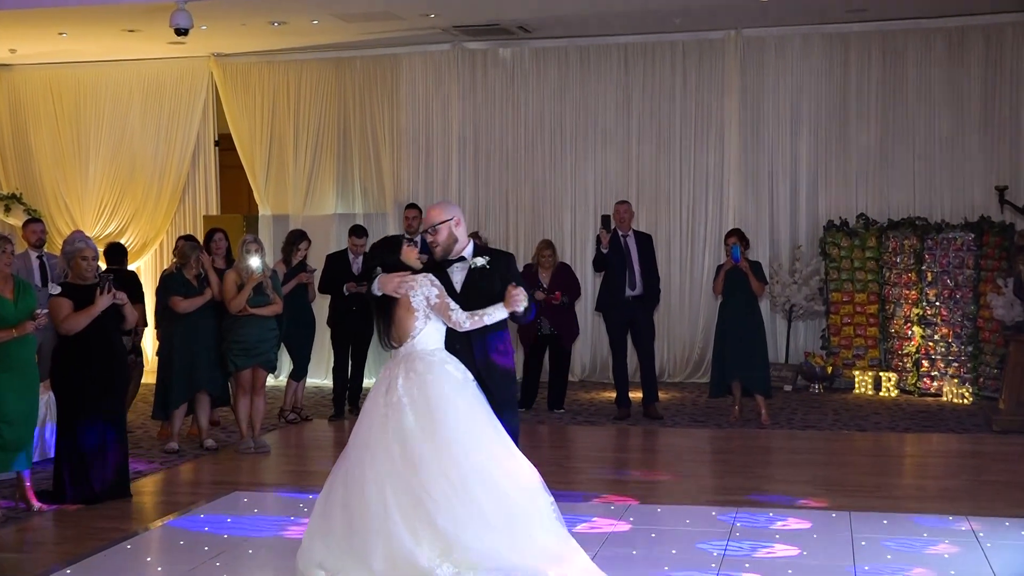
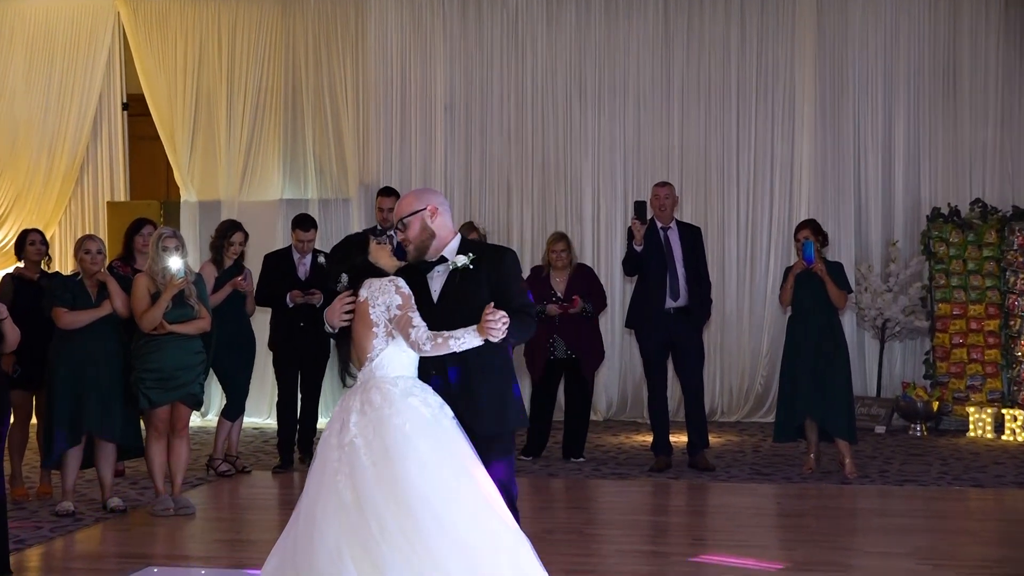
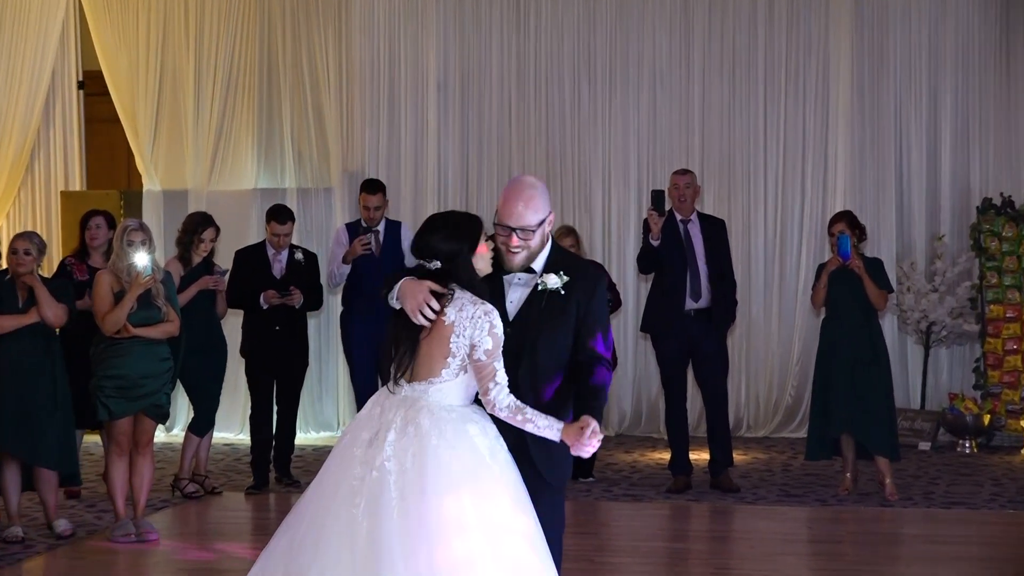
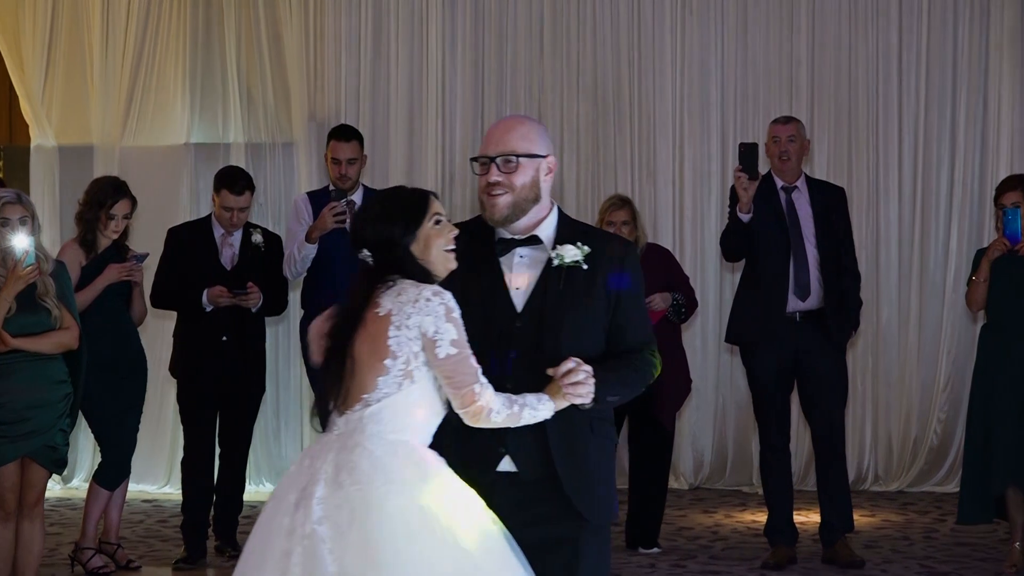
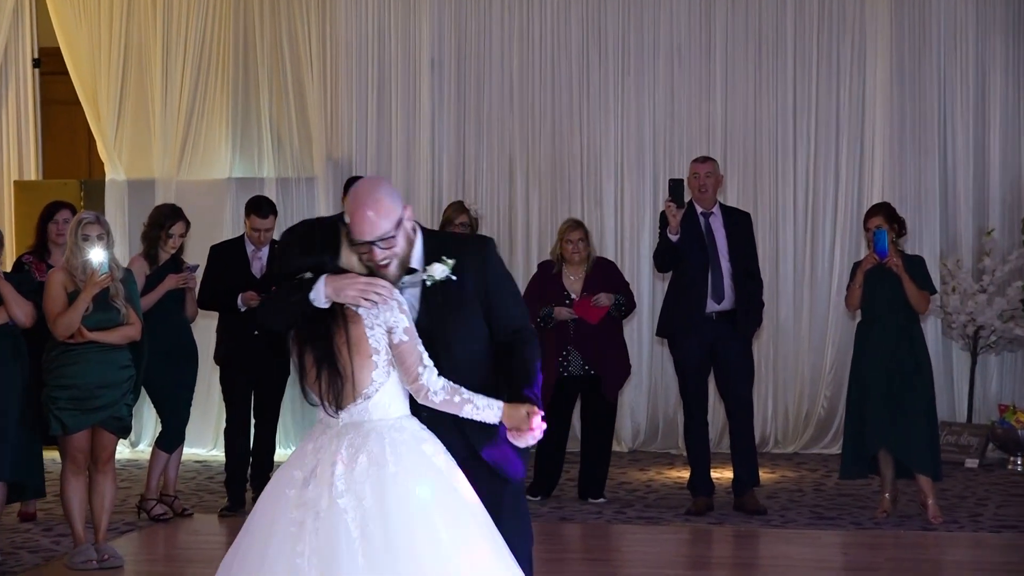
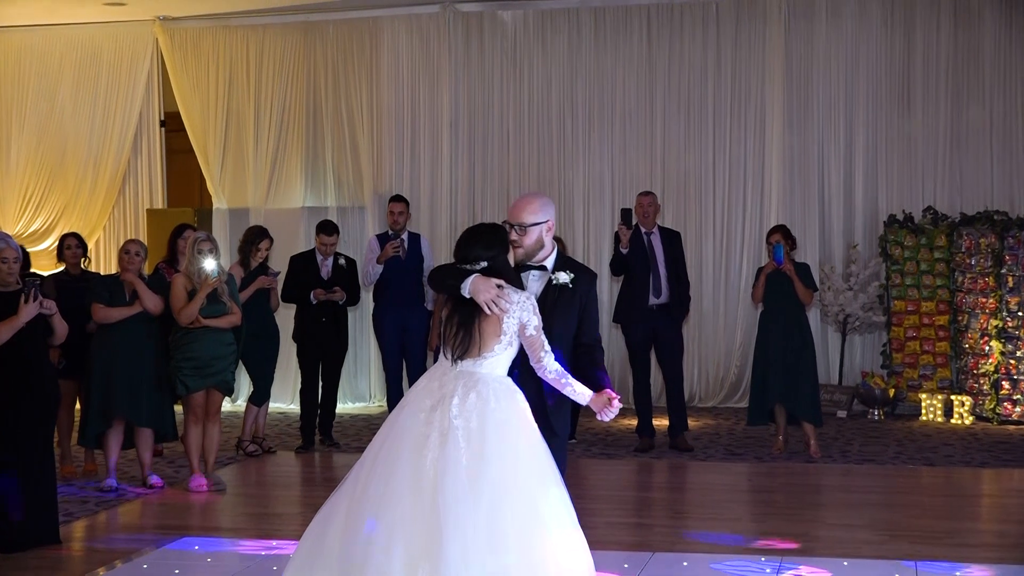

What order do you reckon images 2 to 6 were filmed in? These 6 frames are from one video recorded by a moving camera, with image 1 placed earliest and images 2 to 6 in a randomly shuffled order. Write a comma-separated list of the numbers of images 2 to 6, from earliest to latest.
6, 2, 3, 5, 4
